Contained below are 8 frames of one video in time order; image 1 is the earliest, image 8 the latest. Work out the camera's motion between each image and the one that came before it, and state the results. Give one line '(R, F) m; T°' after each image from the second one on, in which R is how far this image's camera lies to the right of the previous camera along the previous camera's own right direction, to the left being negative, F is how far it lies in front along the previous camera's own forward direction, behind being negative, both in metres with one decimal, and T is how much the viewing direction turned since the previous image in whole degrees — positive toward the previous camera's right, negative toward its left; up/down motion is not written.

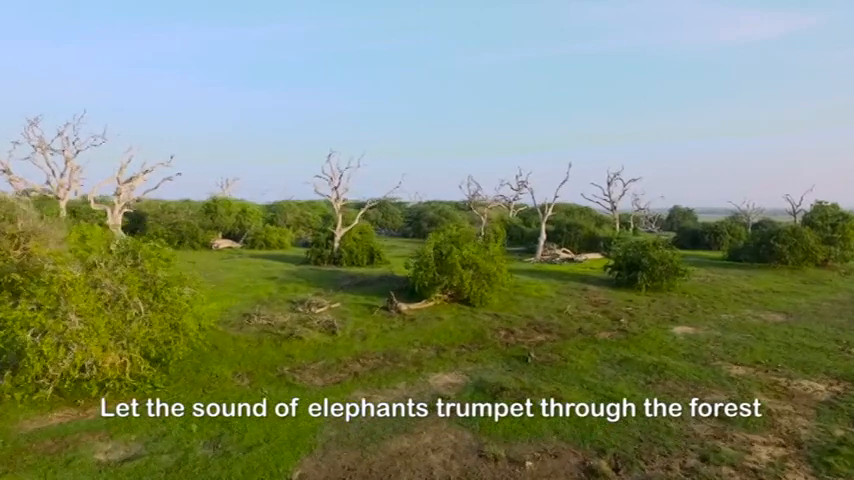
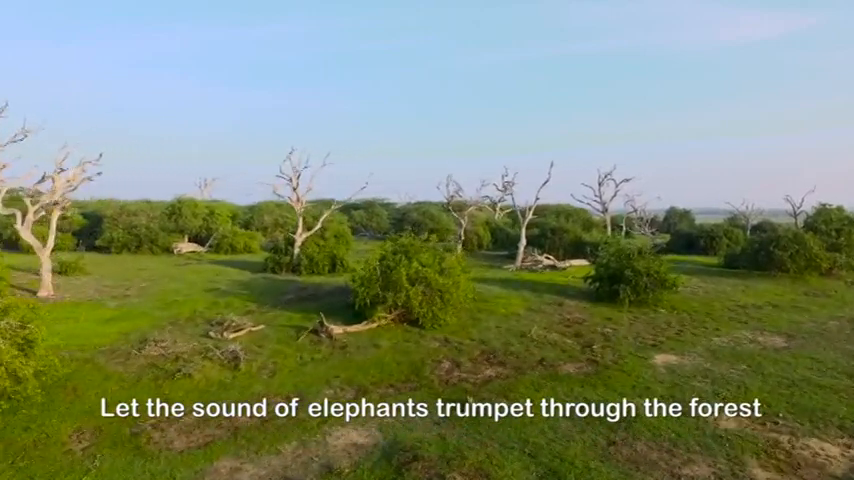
(+0.8, +2.5) m; 0°
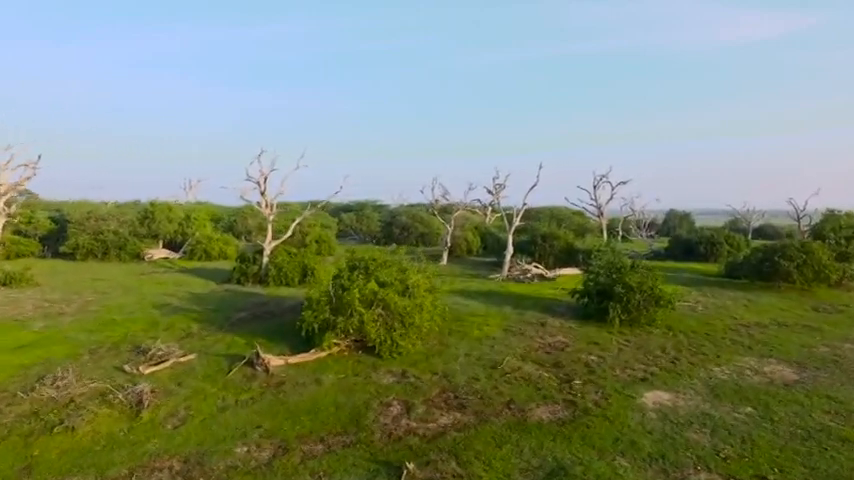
(+0.5, +2.0) m; 0°
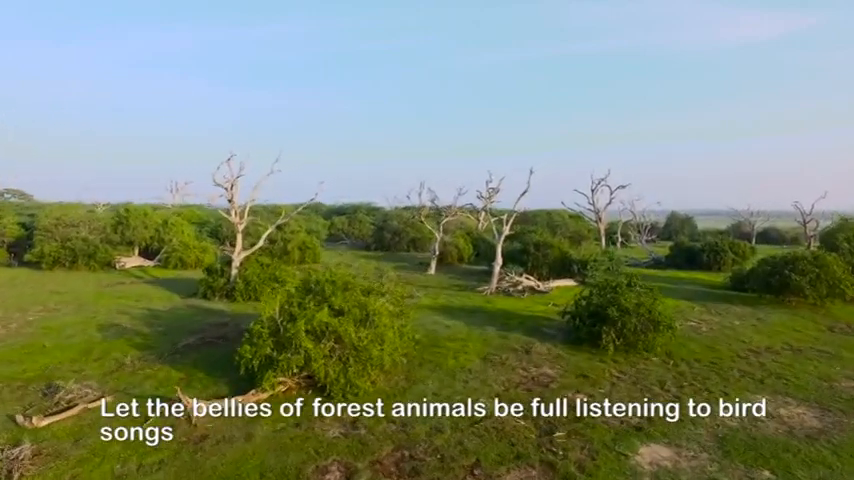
(+0.4, +1.9) m; 0°
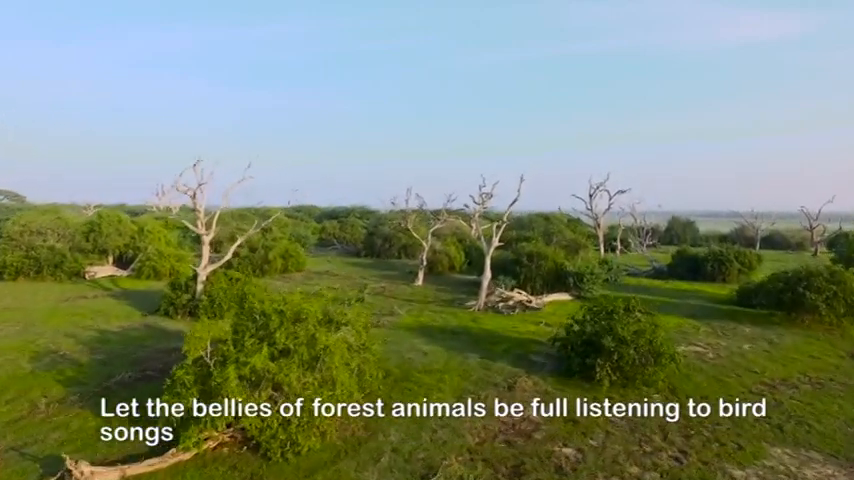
(+0.4, +1.9) m; 0°
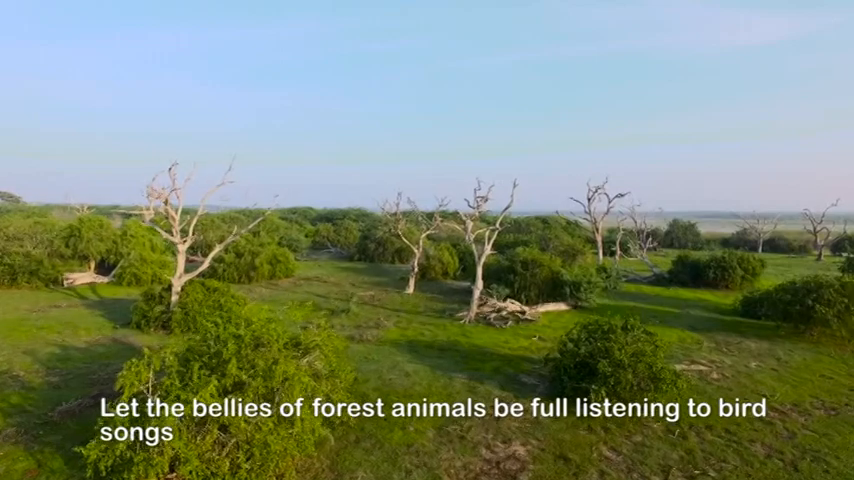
(+0.2, +1.2) m; 0°
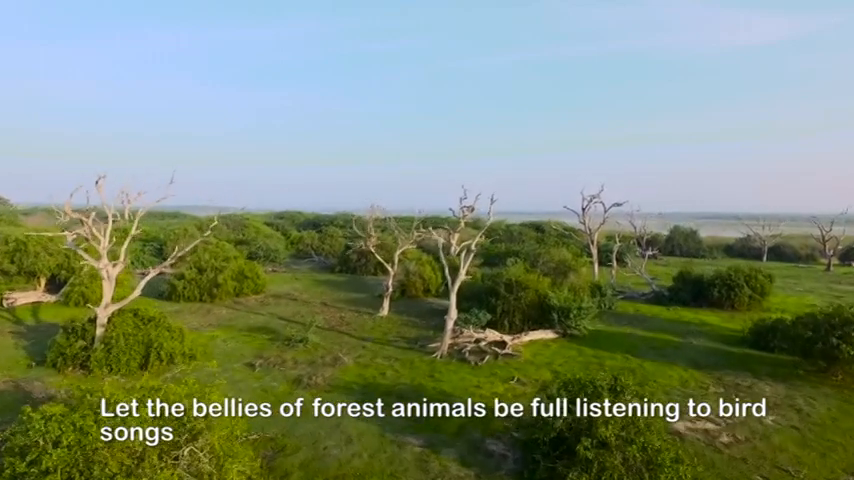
(+0.6, +2.8) m; 0°
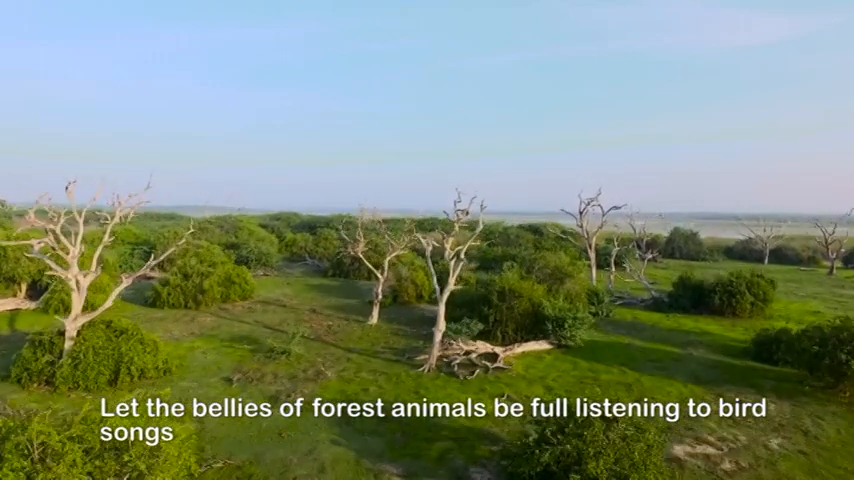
(+0.2, +0.9) m; 0°
